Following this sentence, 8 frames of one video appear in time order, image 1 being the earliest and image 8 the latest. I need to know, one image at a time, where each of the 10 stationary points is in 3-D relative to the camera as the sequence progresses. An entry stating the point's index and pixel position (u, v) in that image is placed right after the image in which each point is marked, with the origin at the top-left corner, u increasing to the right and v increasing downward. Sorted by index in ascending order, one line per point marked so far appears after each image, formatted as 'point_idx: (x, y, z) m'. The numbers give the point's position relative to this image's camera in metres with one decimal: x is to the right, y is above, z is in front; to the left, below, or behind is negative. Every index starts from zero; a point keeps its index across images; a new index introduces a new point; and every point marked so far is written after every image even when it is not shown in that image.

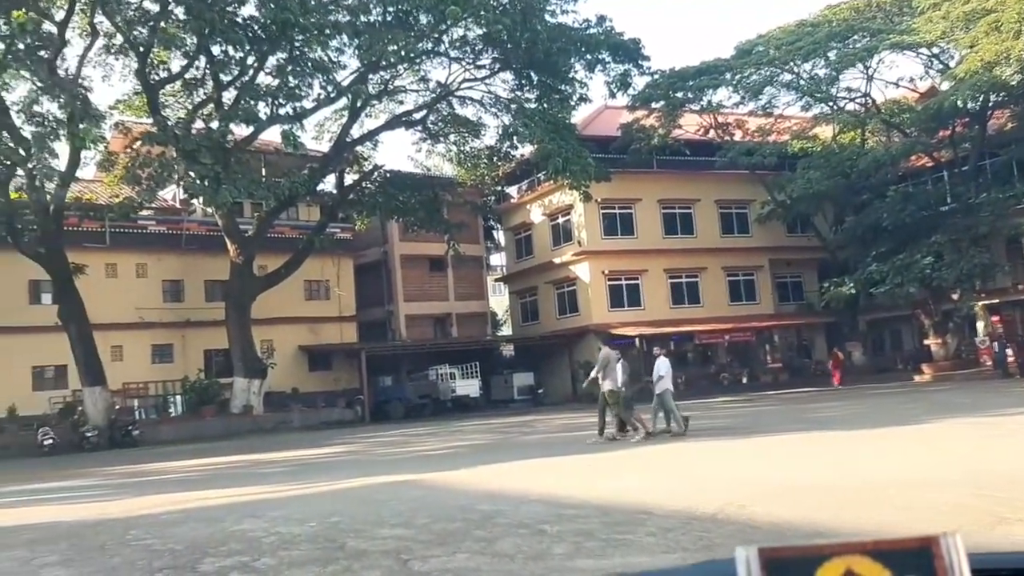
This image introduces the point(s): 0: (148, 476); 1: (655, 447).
0: (-5.8, -3.0, +14.6) m
1: (+2.1, -2.5, +13.6) m
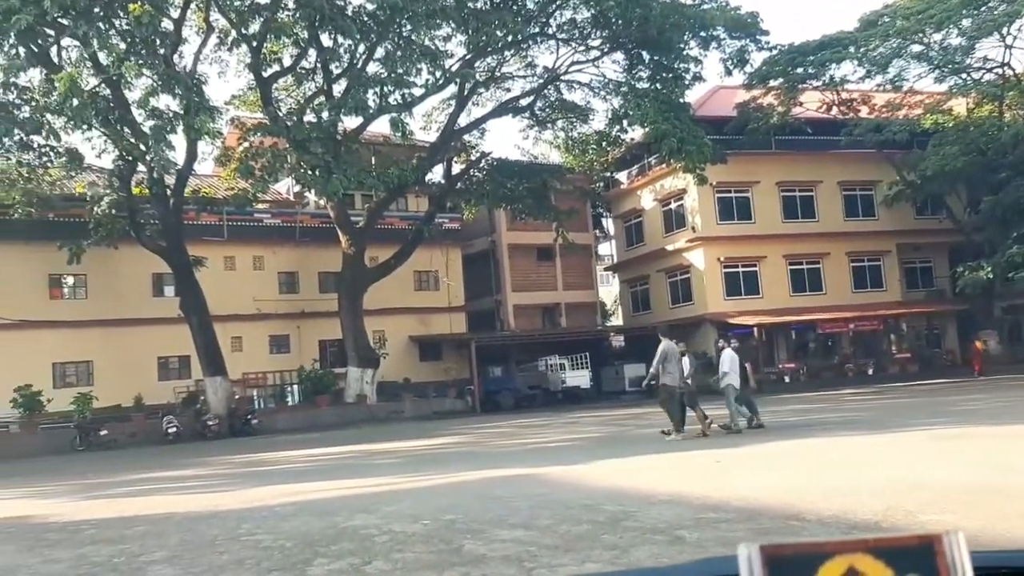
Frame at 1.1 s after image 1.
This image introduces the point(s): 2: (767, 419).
0: (-4.0, -2.8, +14.6) m
1: (+3.8, -2.3, +12.7) m
2: (+5.1, -2.6, +18.4) m
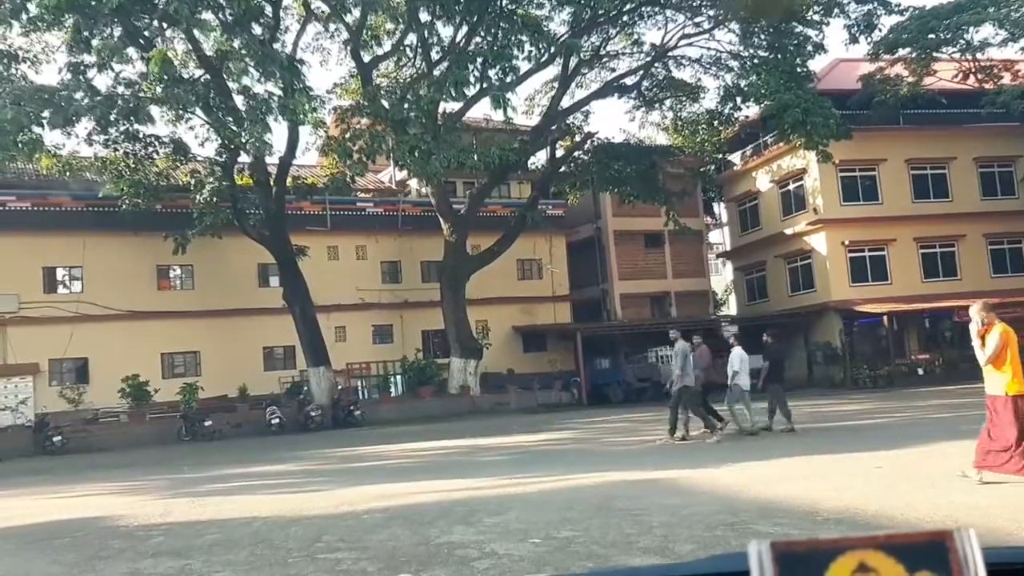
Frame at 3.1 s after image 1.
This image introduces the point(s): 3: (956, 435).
0: (-2.3, -2.6, +13.8) m
1: (+5.2, -2.0, +11.0) m
2: (+7.2, -2.3, +16.6) m
3: (+6.2, -2.0, +12.8) m
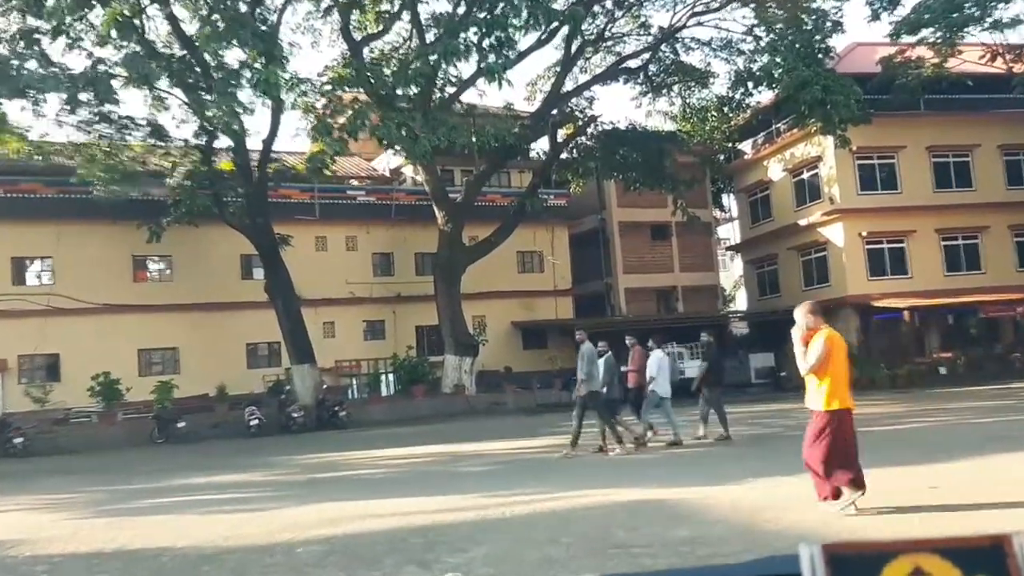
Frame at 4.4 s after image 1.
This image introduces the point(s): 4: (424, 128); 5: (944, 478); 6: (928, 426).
0: (-2.5, -2.4, +12.2) m
1: (+5.0, -1.8, +9.4) m
2: (+7.0, -2.1, +14.9) m
3: (+6.0, -1.9, +11.1) m
4: (-1.9, +3.5, +19.8) m
5: (+4.2, -1.9, +8.9) m
6: (+6.2, -2.0, +13.5) m
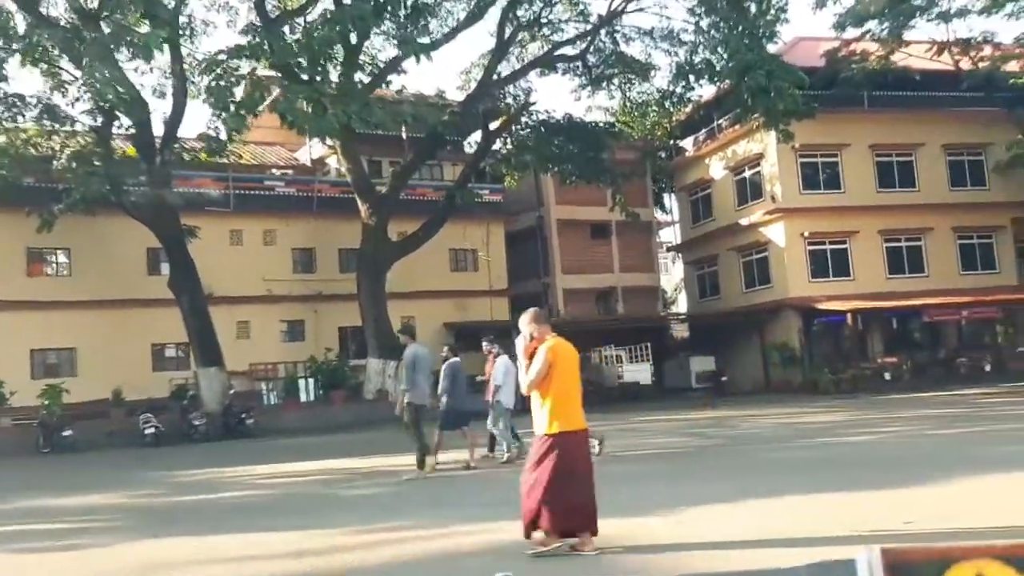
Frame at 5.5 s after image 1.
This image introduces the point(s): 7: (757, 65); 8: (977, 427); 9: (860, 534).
0: (-3.6, -2.3, +10.5) m
1: (+4.0, -1.8, +8.1) m
2: (+5.7, -2.1, +13.8) m
3: (+5.0, -1.8, +9.9) m
4: (-3.4, +3.5, +18.2) m
5: (+3.2, -1.8, +7.6) m
6: (+5.0, -2.0, +12.3) m
7: (+5.2, +4.7, +19.7) m
8: (+6.5, -2.0, +12.8) m
9: (+2.5, -1.8, +6.6) m
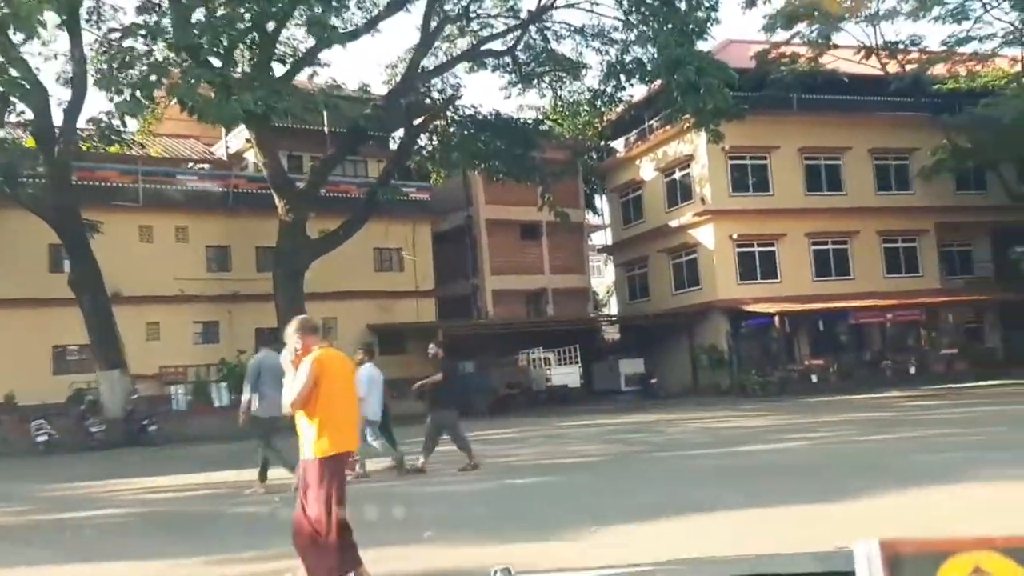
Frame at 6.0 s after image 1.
0: (-4.6, -2.3, +9.5) m
1: (+3.2, -1.8, +7.7) m
2: (+4.5, -2.1, +13.4) m
3: (+4.0, -1.8, +9.5) m
4: (-4.9, +3.6, +17.2) m
5: (+2.5, -1.8, +7.0) m
6: (+3.8, -2.0, +11.9) m
7: (+3.6, +4.7, +19.3) m
8: (+5.4, -2.0, +12.5) m
9: (+1.8, -1.7, +6.1) m
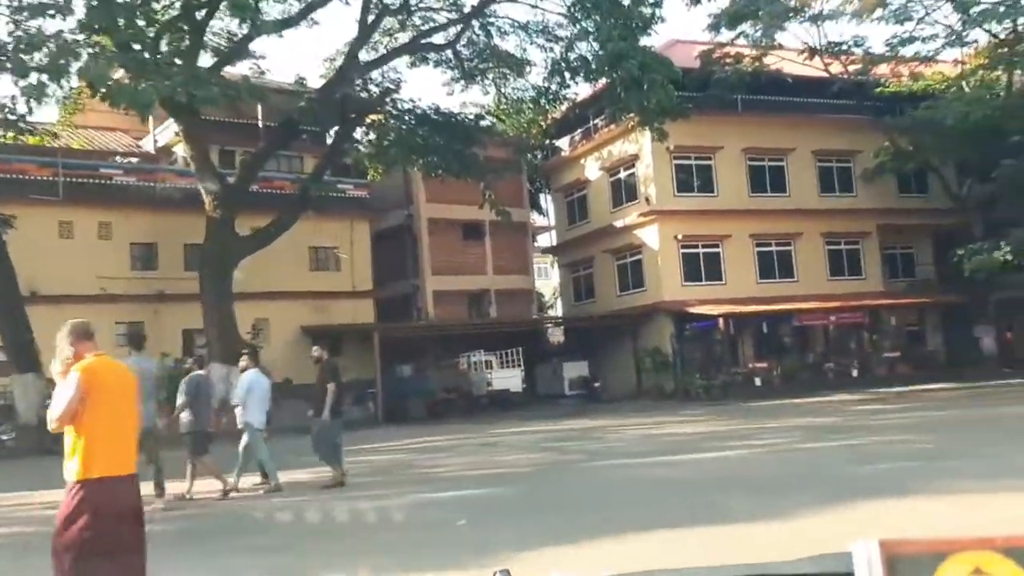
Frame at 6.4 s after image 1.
0: (-5.3, -2.3, +8.5) m
1: (+2.6, -1.8, +7.1) m
2: (+3.5, -2.1, +12.9) m
3: (+3.3, -1.8, +9.0) m
4: (-6.0, +3.6, +16.1) m
5: (+1.9, -1.8, +6.4) m
6: (+3.0, -2.0, +11.4) m
7: (+2.4, +4.7, +18.7) m
8: (+4.5, -2.0, +12.1) m
9: (+1.3, -1.7, +5.4) m
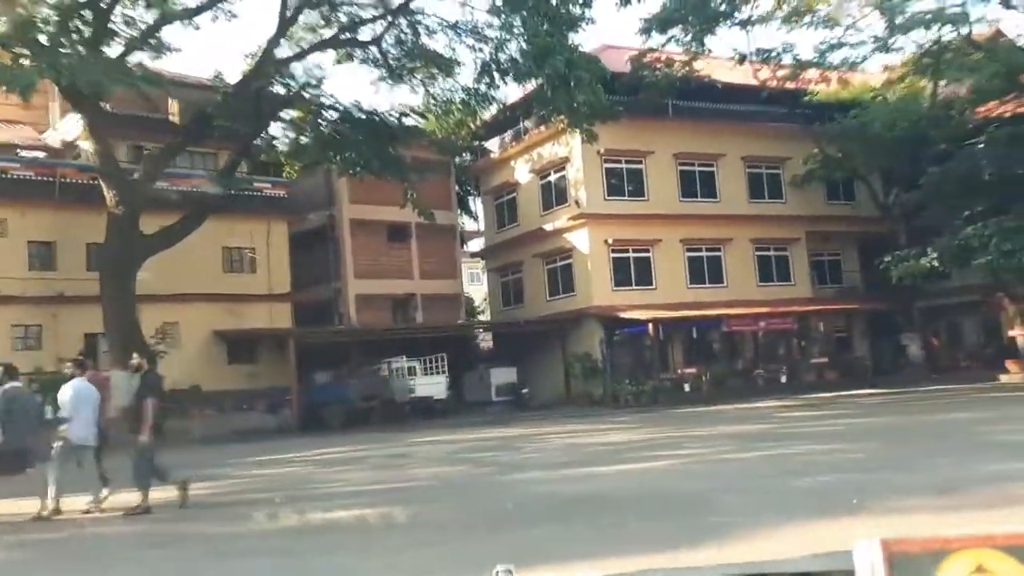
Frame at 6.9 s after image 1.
0: (-6.1, -2.2, +7.2) m
1: (+1.9, -1.7, +6.4) m
2: (+2.4, -2.1, +12.2) m
3: (+2.4, -1.8, +8.3) m
4: (-7.3, +3.6, +14.9) m
5: (+1.2, -1.7, +5.7) m
6: (+1.9, -2.0, +10.7) m
7: (+0.9, +4.6, +18.0) m
8: (+3.4, -2.0, +11.5) m
9: (+0.7, -1.7, +4.6) m
